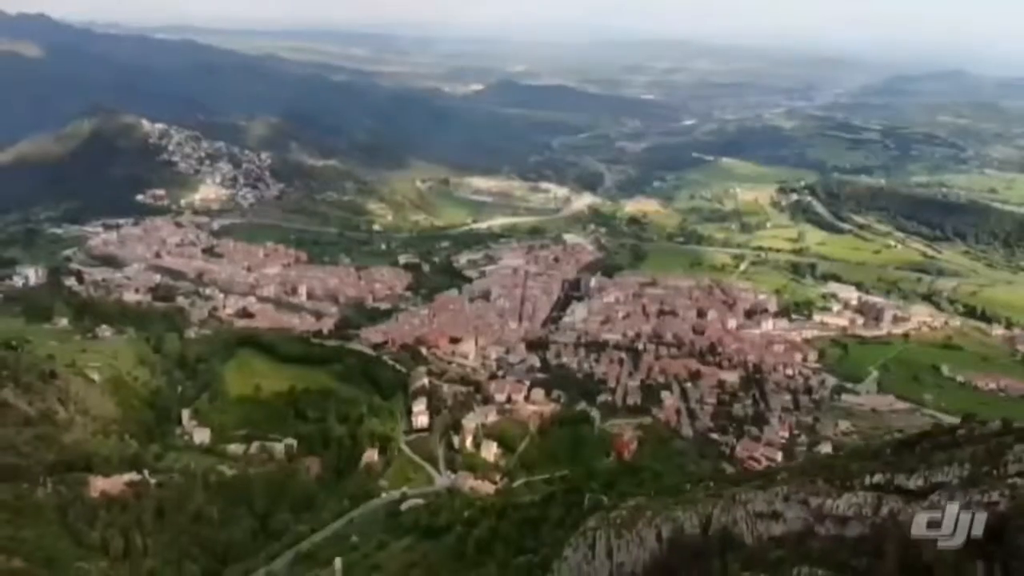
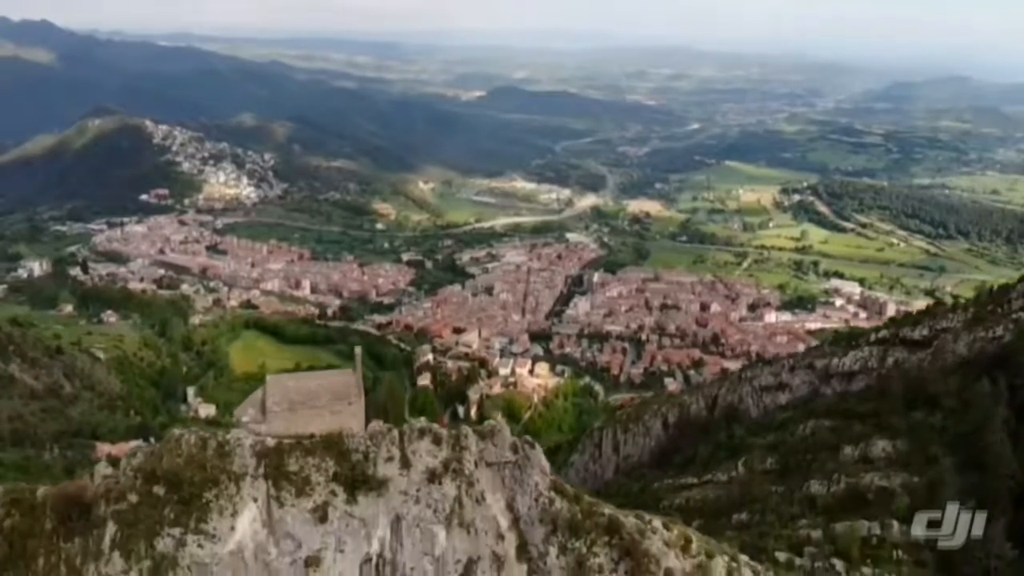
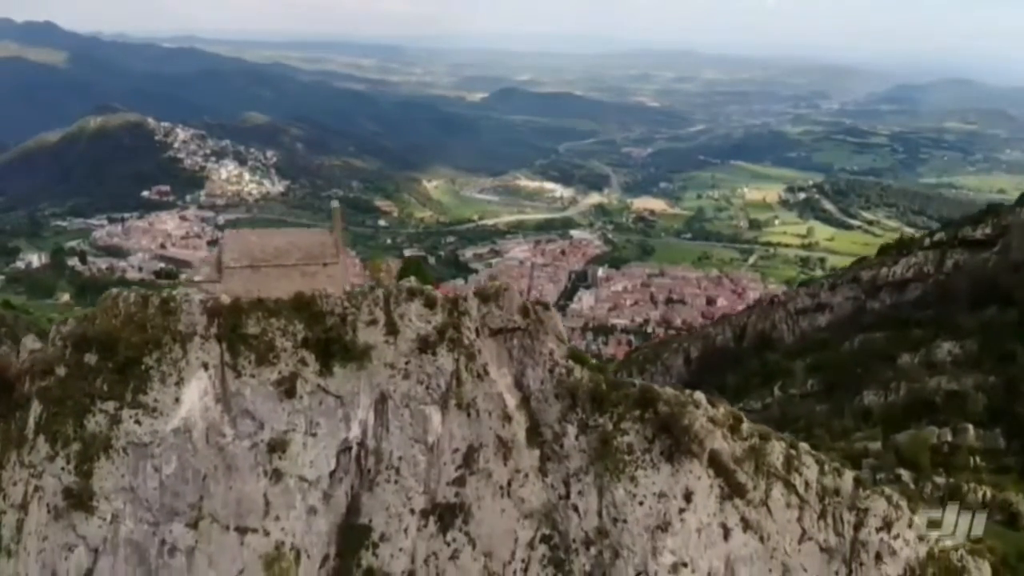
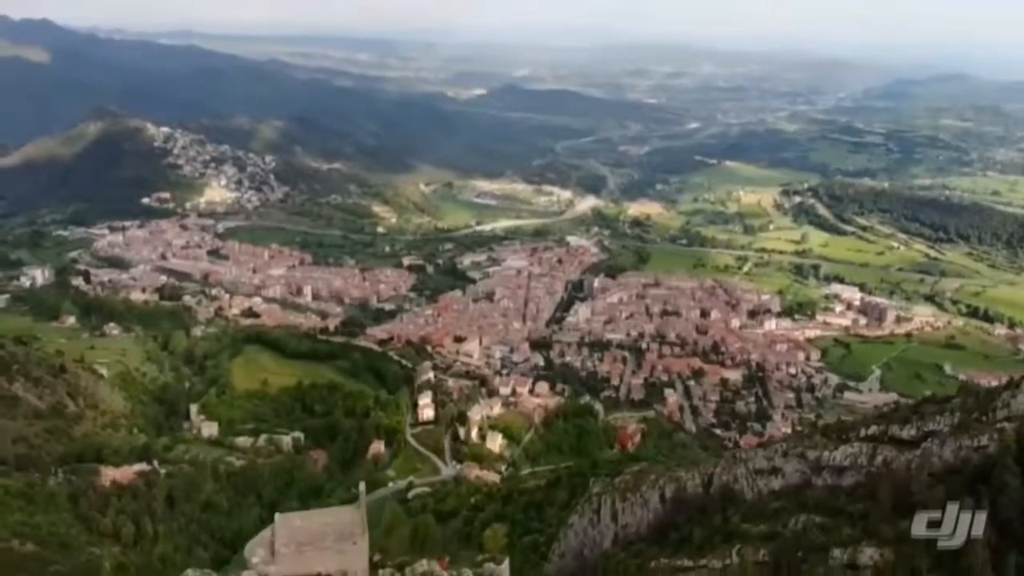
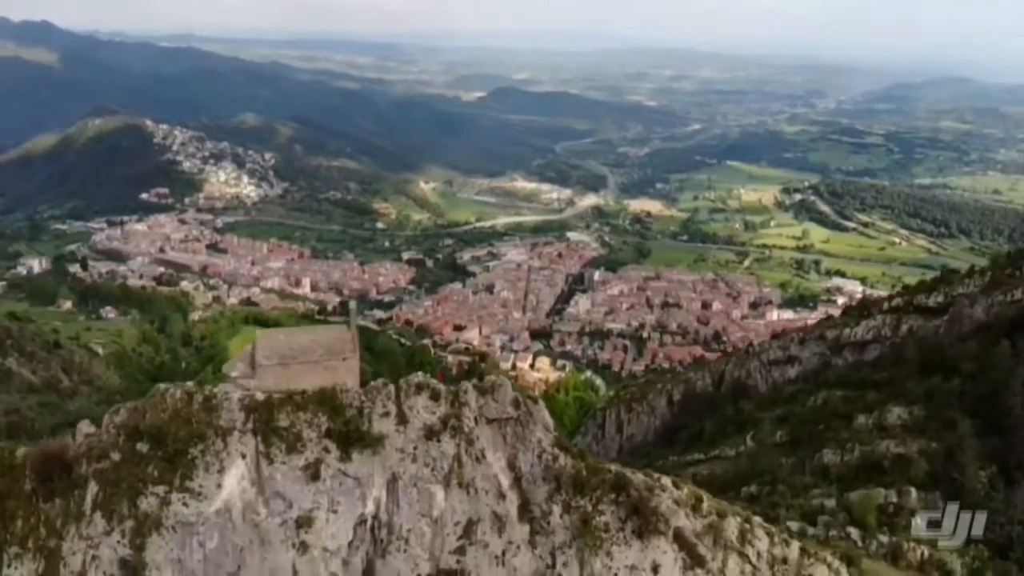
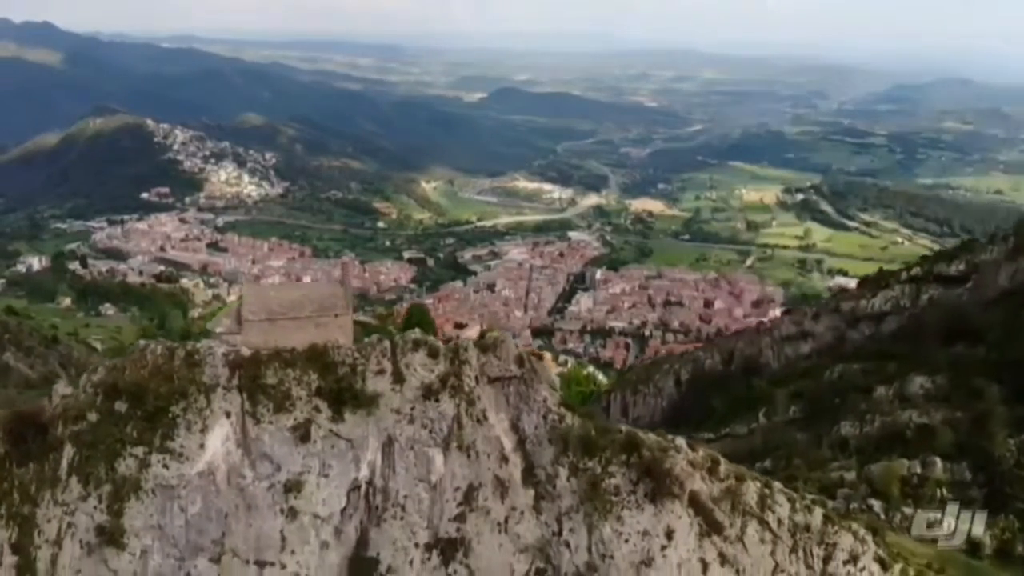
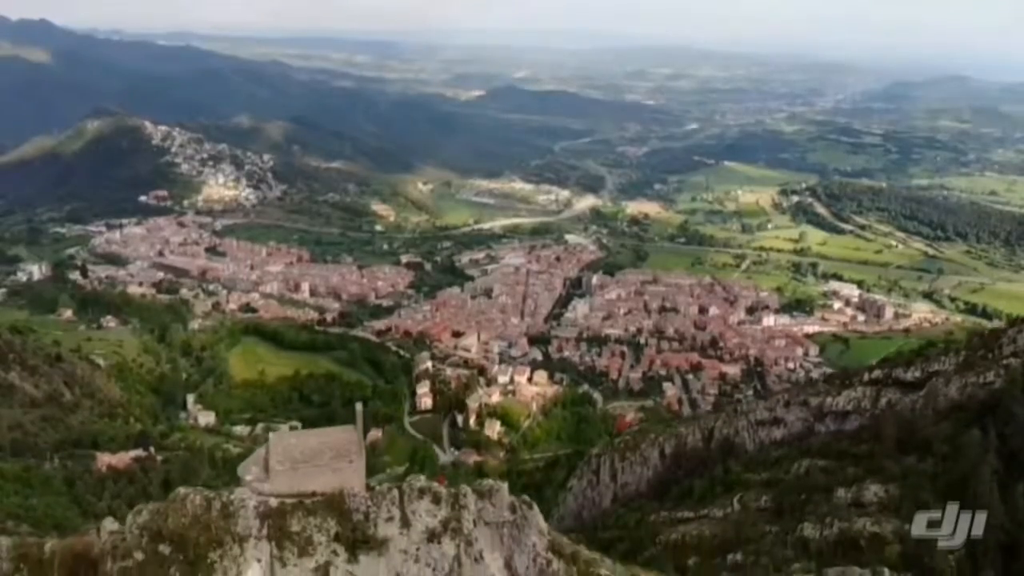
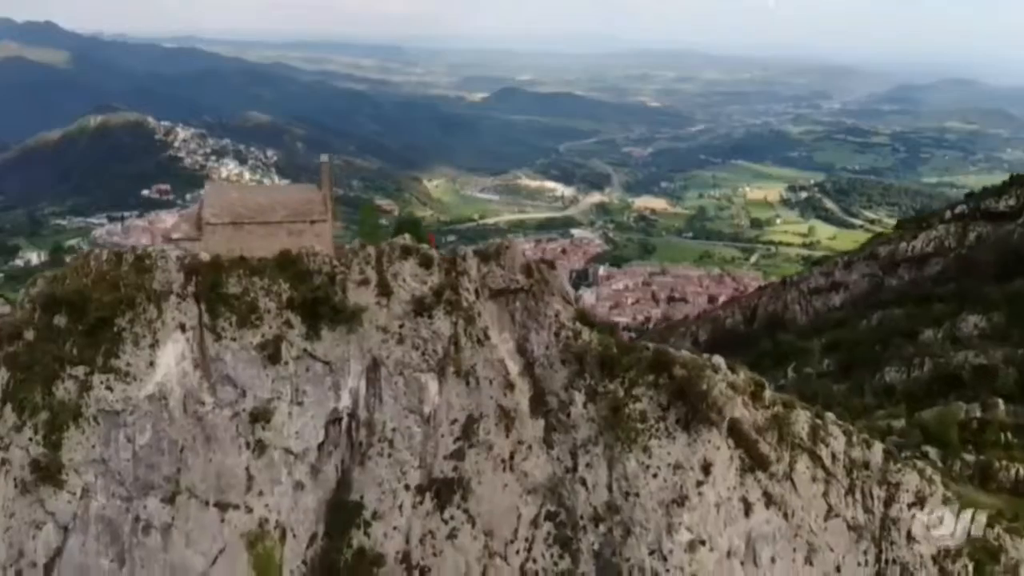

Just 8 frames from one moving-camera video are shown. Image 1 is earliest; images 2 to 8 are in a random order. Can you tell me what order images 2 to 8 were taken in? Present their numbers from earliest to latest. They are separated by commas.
4, 7, 2, 5, 6, 3, 8
